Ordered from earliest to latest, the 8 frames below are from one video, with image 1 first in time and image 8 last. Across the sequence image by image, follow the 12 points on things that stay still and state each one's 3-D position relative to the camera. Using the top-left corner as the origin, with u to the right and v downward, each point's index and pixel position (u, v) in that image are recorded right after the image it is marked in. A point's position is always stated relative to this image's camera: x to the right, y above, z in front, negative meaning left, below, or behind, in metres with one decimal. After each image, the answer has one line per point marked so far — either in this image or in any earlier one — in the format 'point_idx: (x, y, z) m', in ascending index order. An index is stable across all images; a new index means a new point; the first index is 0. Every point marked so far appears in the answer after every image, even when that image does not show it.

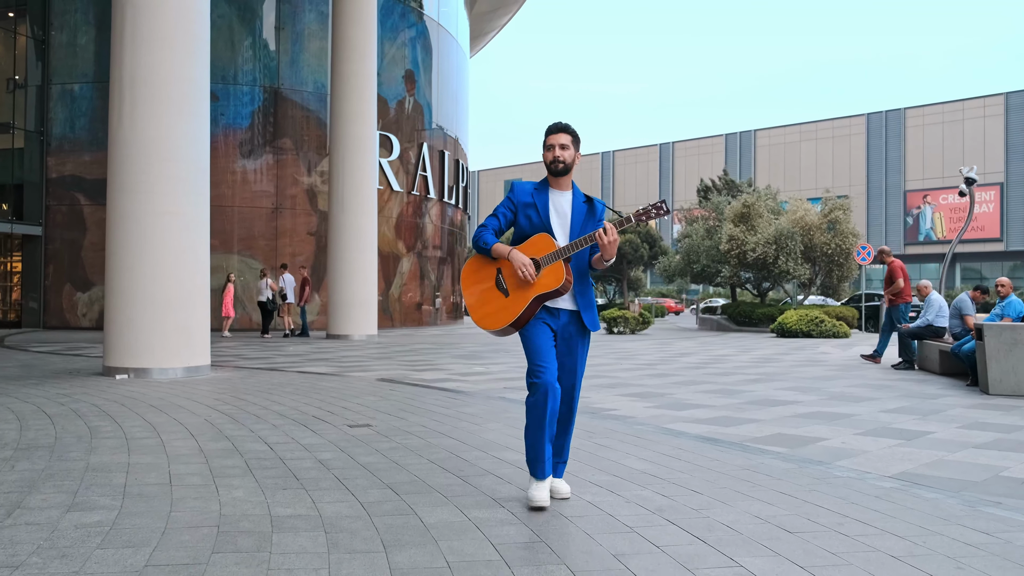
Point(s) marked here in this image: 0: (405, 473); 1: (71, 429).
0: (-0.5, -0.9, +4.4) m
1: (-2.6, -0.8, +5.6) m
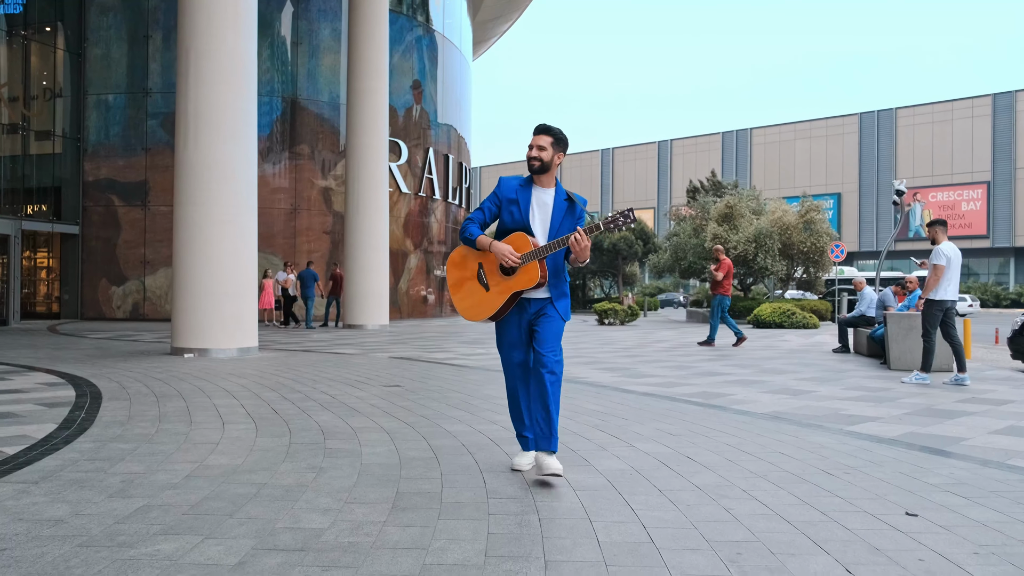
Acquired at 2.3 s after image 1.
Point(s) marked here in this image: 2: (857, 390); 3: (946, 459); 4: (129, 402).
0: (-0.6, -0.8, +6.4) m
1: (-2.6, -0.8, +7.6) m
2: (+2.8, -0.8, +7.8) m
3: (+2.1, -0.8, +4.7) m
4: (-2.6, -0.8, +6.5) m
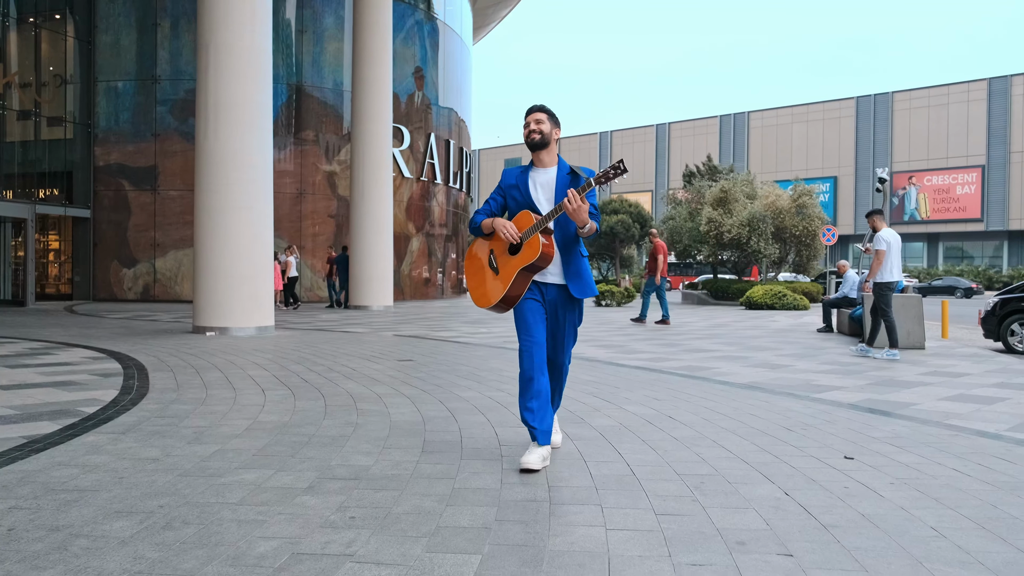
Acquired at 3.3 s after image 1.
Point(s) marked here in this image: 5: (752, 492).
0: (-0.6, -0.7, +7.1) m
1: (-2.6, -0.6, +8.3) m
2: (+2.9, -0.7, +8.6) m
3: (+2.1, -0.7, +5.4) m
4: (-2.6, -0.6, +7.2) m
5: (+0.9, -0.7, +3.5) m
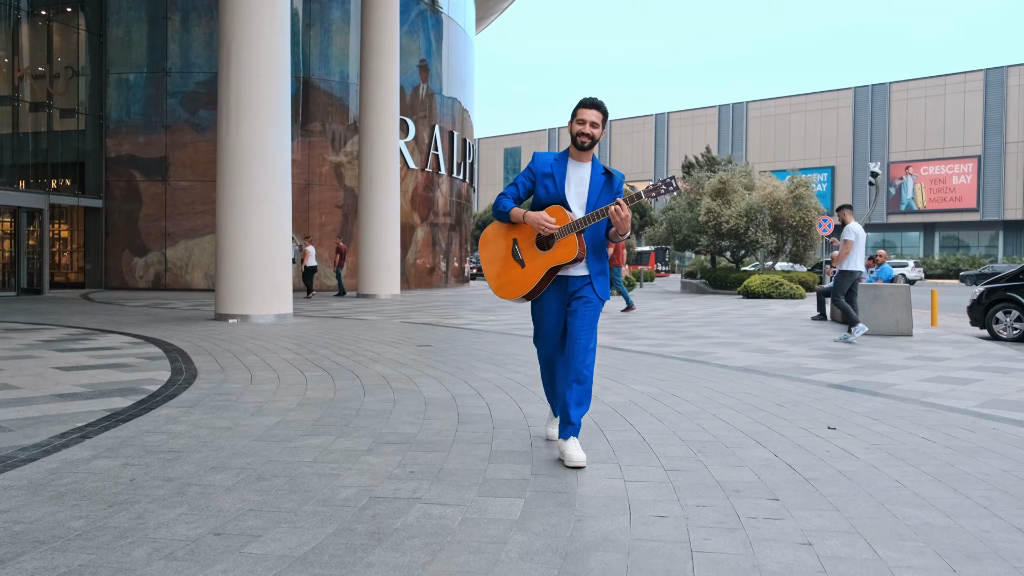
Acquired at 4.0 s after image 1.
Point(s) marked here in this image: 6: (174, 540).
0: (-0.4, -0.6, +7.7) m
1: (-2.5, -0.5, +8.9) m
2: (+3.0, -0.6, +9.2) m
3: (+2.3, -0.7, +6.0) m
4: (-2.5, -0.6, +7.8) m
5: (+1.0, -0.7, +4.1) m
6: (-0.9, -0.7, +2.7) m
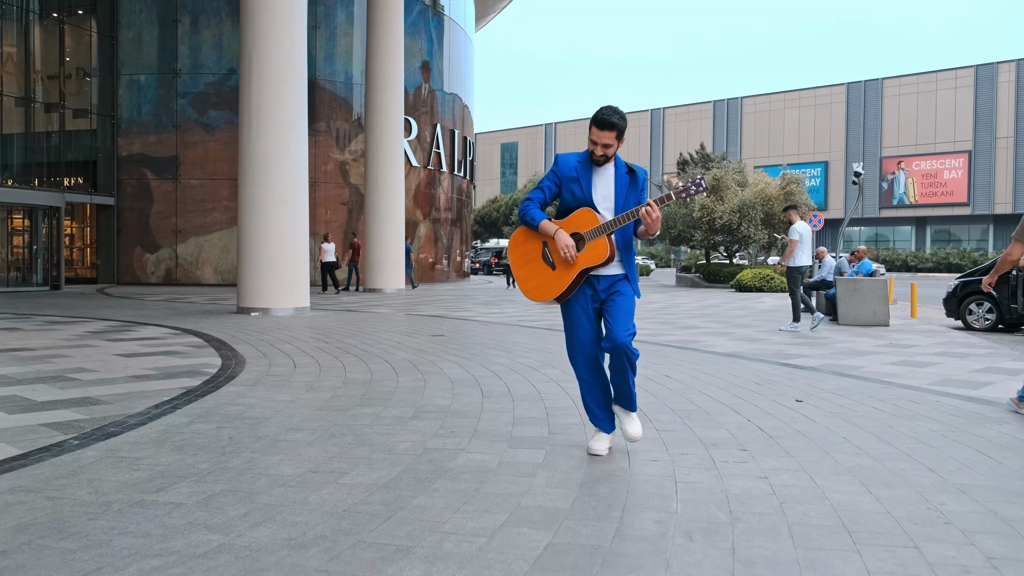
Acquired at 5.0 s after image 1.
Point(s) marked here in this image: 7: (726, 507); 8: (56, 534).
0: (-0.4, -0.6, +8.6) m
1: (-2.4, -0.5, +9.7) m
2: (+3.1, -0.5, +10.0) m
3: (+2.4, -0.6, +6.9) m
4: (-2.4, -0.5, +8.6) m
5: (+1.1, -0.7, +4.9) m
6: (-0.8, -0.7, +3.5) m
7: (+0.7, -0.7, +3.1) m
8: (-1.3, -0.7, +2.7) m
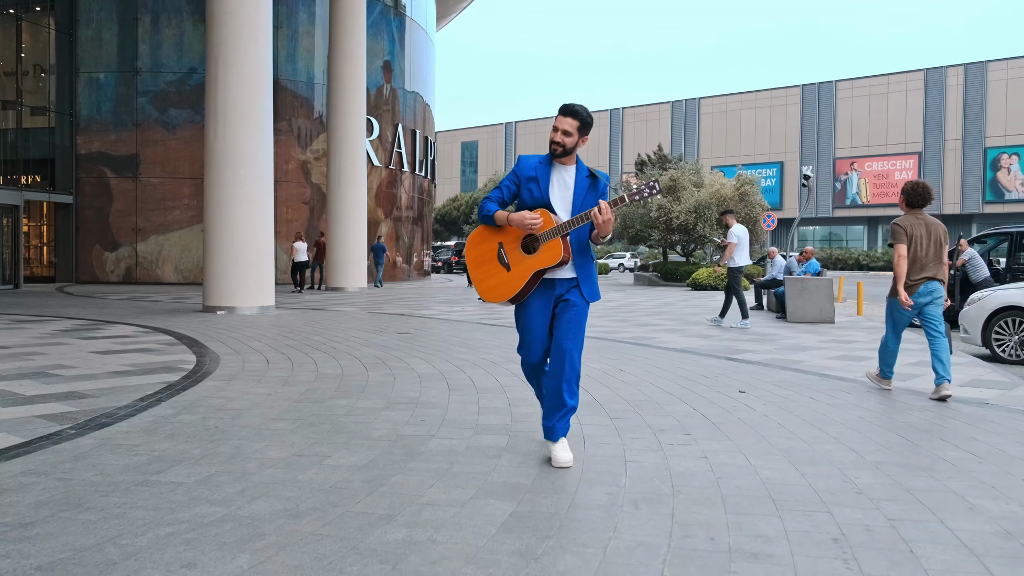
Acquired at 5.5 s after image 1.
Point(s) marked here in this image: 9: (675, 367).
0: (-0.7, -0.6, +8.9) m
1: (-2.8, -0.5, +10.0) m
2: (+2.6, -0.5, +10.5) m
3: (+2.1, -0.6, +7.3) m
4: (-2.7, -0.5, +8.9) m
5: (+0.9, -0.7, +5.3) m
6: (-1.0, -0.7, +3.9) m
7: (+0.6, -0.7, +3.5) m
8: (-1.4, -0.7, +3.1) m
9: (+1.3, -0.6, +7.6) m
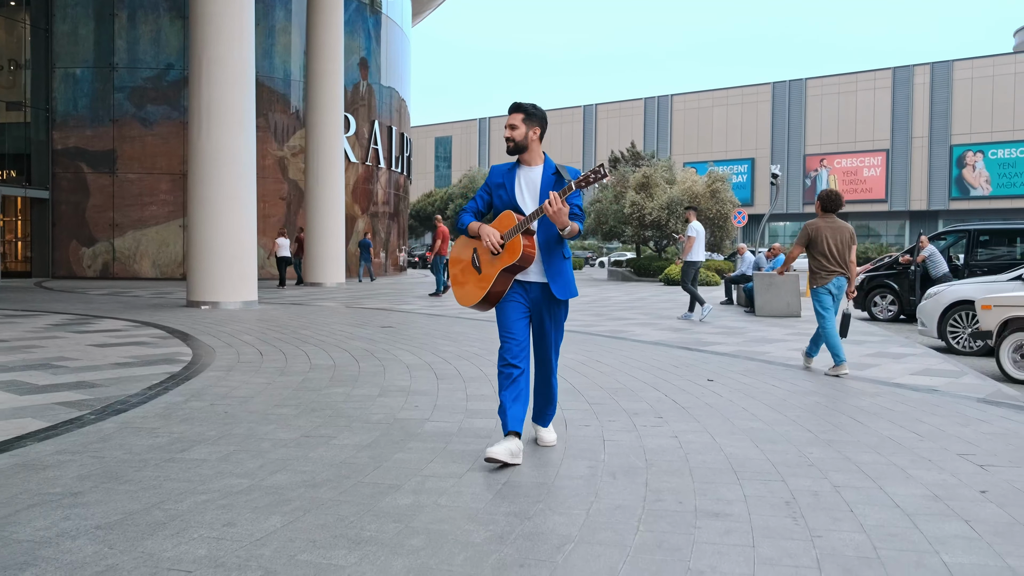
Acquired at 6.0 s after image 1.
0: (-0.9, -0.5, +9.3) m
1: (-3.0, -0.4, +10.3) m
2: (+2.4, -0.5, +11.0) m
3: (+1.9, -0.6, +7.8) m
4: (-2.9, -0.5, +9.2) m
5: (+0.8, -0.6, +5.8) m
6: (-1.0, -0.7, +4.3) m
7: (+0.5, -0.7, +4.0) m
8: (-1.4, -0.7, +3.4) m
9: (+1.1, -0.6, +8.0) m
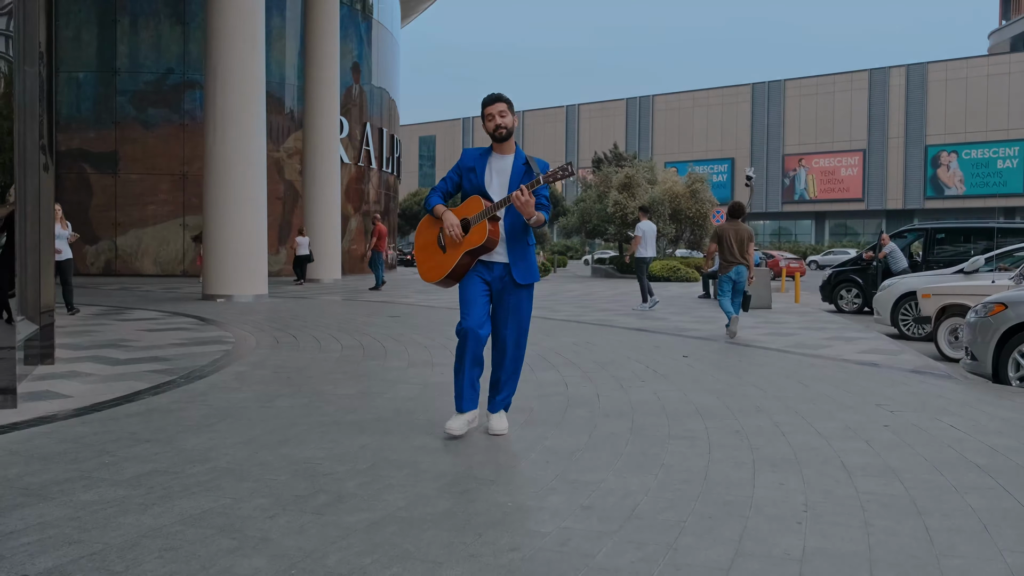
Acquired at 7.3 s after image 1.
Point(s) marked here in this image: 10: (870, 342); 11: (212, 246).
0: (-0.9, -0.4, +10.4) m
1: (-3.1, -0.4, +11.4) m
2: (+2.4, -0.4, +12.2) m
3: (+1.9, -0.5, +9.0) m
4: (-2.9, -0.4, +10.3) m
5: (+0.9, -0.6, +6.9) m
6: (-0.9, -0.6, +5.3) m
7: (+0.6, -0.6, +5.1) m
8: (-1.3, -0.6, +4.5) m
9: (+1.2, -0.5, +9.1) m
10: (+3.5, -0.5, +9.4) m
11: (-4.8, +0.6, +15.2) m
